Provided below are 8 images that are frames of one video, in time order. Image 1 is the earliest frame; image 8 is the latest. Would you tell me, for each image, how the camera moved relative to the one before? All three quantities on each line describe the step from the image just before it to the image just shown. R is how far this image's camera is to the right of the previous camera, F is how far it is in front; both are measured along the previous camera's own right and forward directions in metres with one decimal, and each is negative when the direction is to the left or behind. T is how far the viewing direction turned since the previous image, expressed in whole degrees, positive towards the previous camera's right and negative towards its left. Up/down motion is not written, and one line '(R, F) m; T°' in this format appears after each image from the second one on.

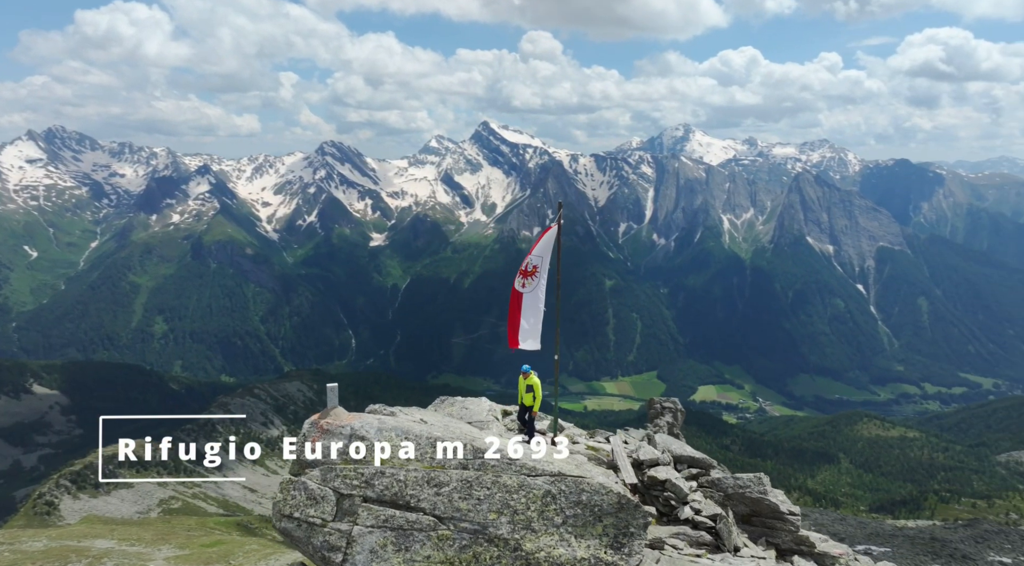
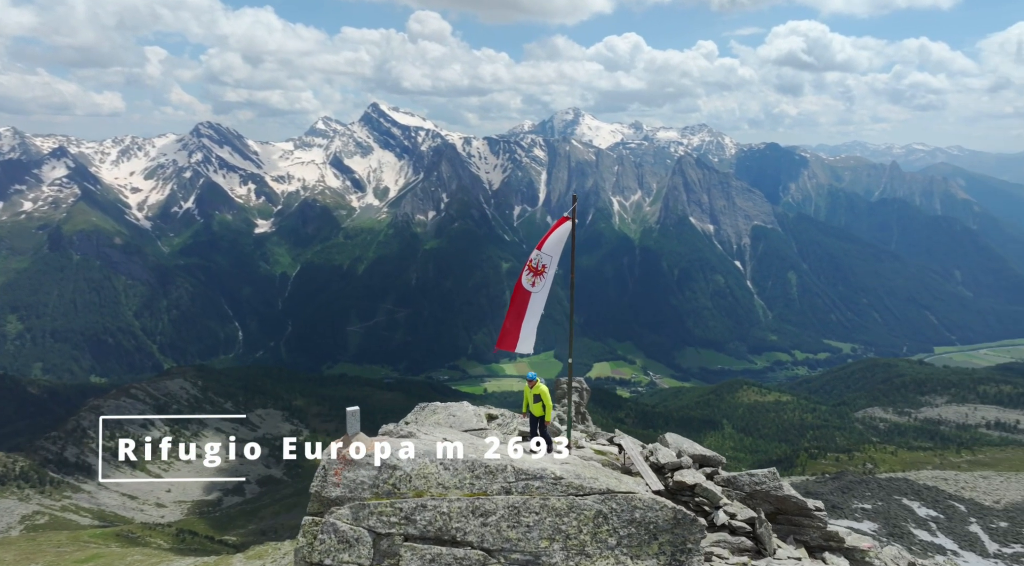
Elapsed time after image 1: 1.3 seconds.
(-7.8, +0.3) m; +10°
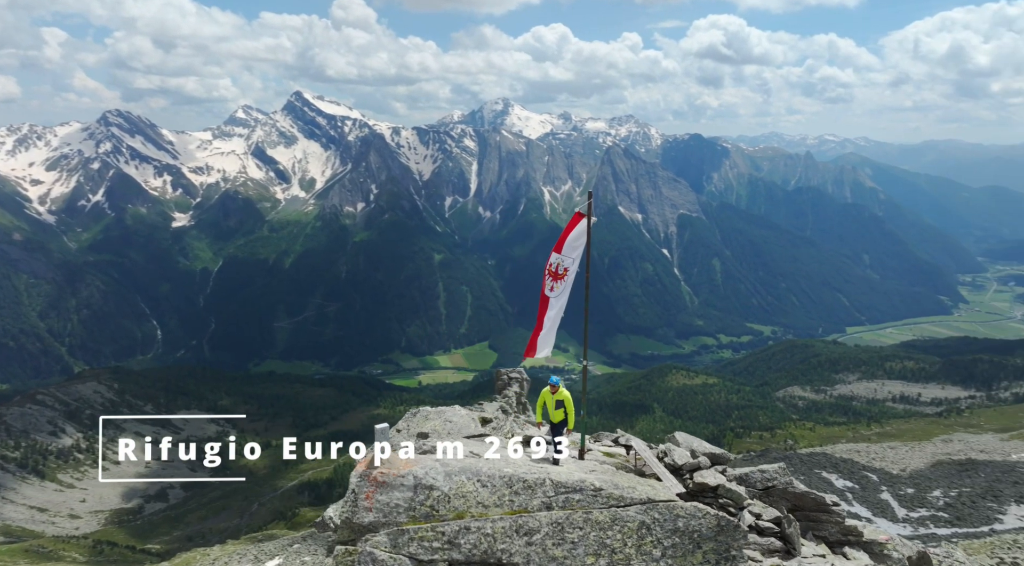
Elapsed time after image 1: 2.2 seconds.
(-5.9, +0.4) m; +7°
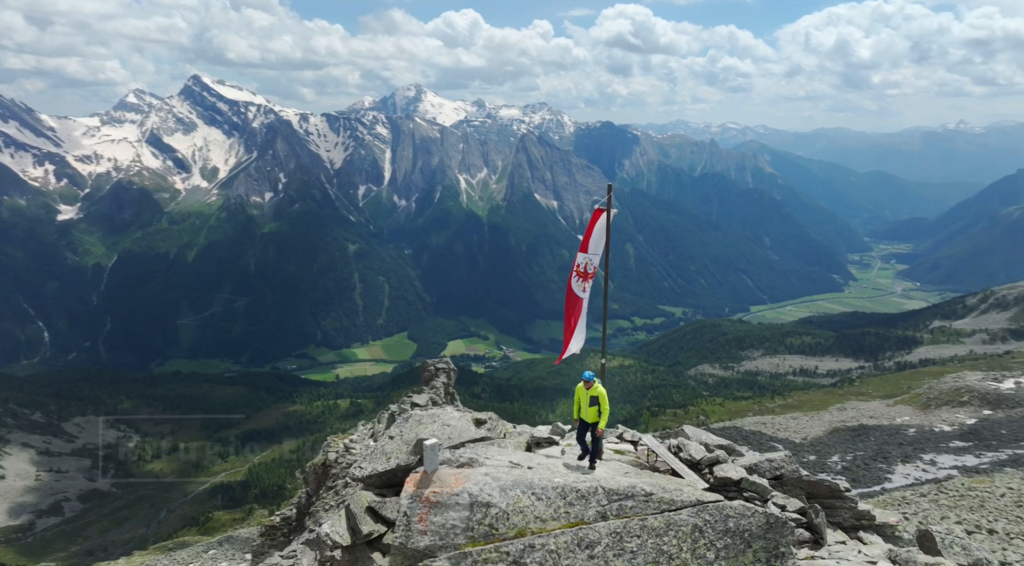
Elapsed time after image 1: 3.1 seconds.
(-7.3, +1.0) m; +8°
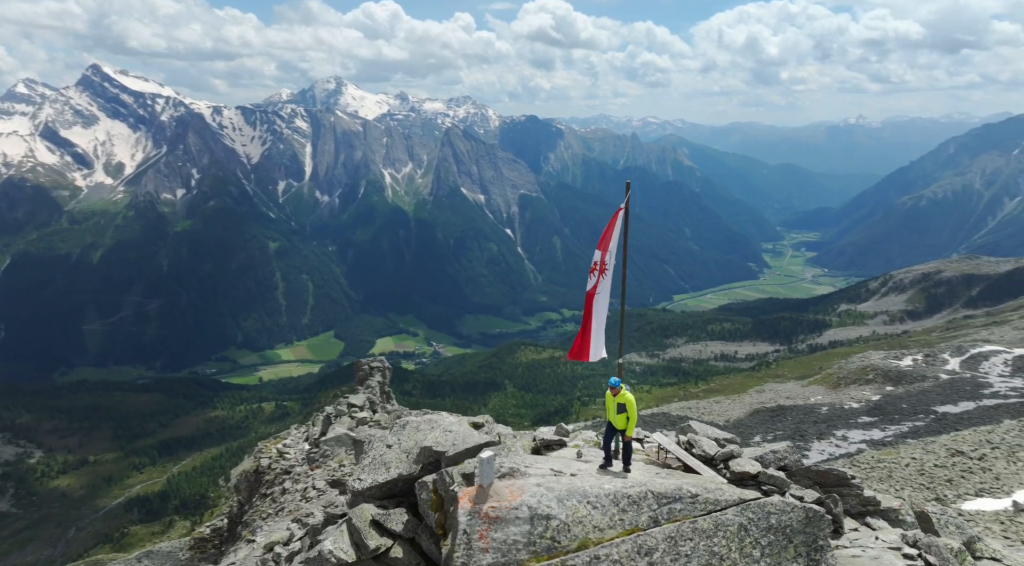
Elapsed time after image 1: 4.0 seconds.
(-6.7, +0.7) m; +7°
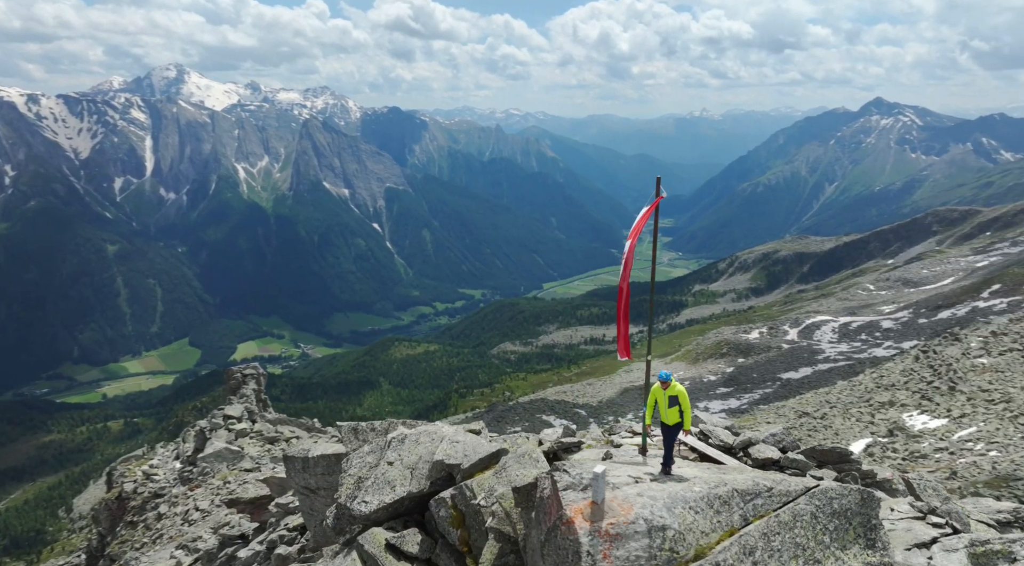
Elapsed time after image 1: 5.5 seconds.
(-12.3, +2.0) m; +13°
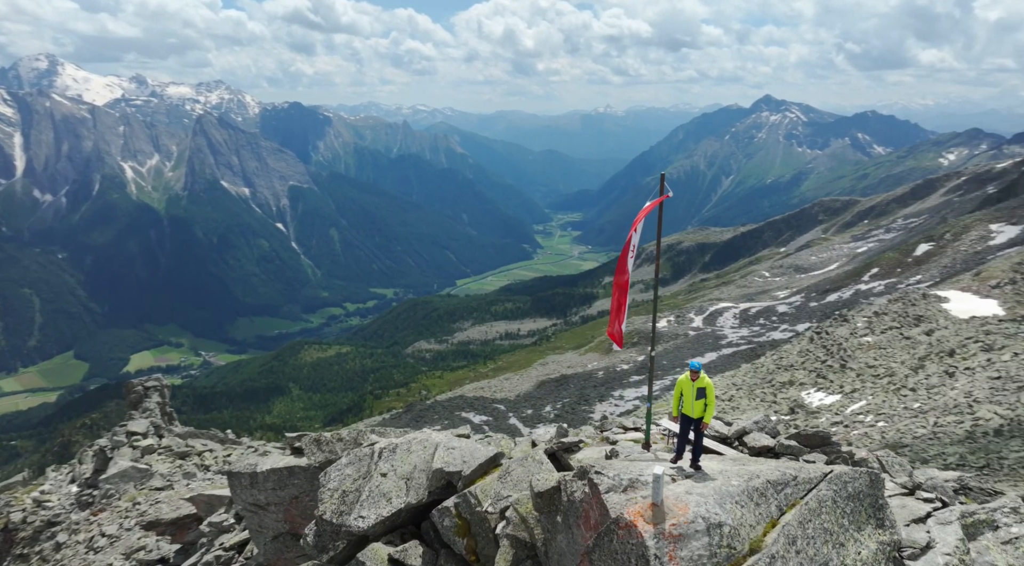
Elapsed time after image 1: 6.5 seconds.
(-7.3, +1.2) m; +8°
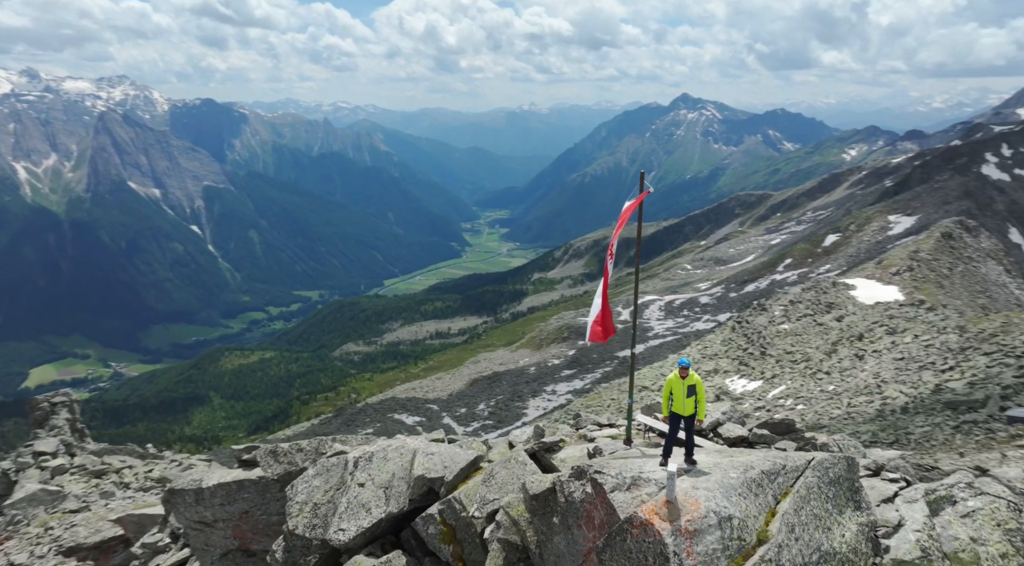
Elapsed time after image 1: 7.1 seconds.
(-4.3, +1.0) m; +6°
